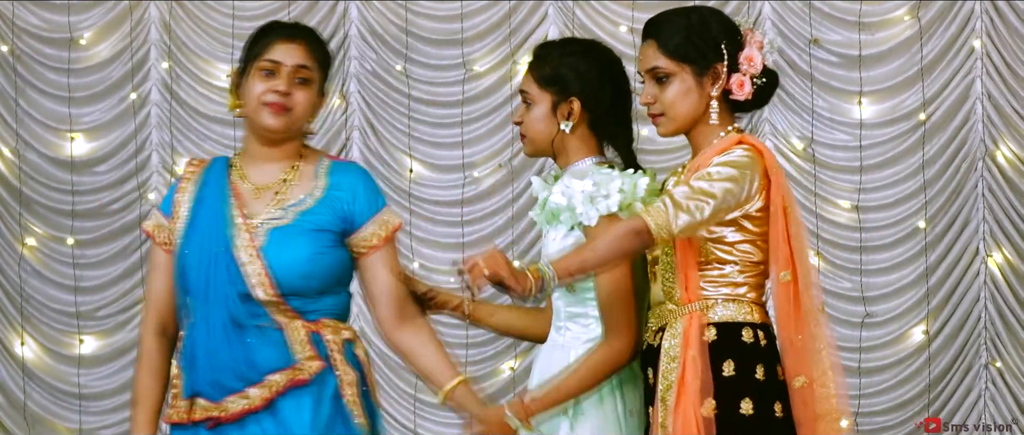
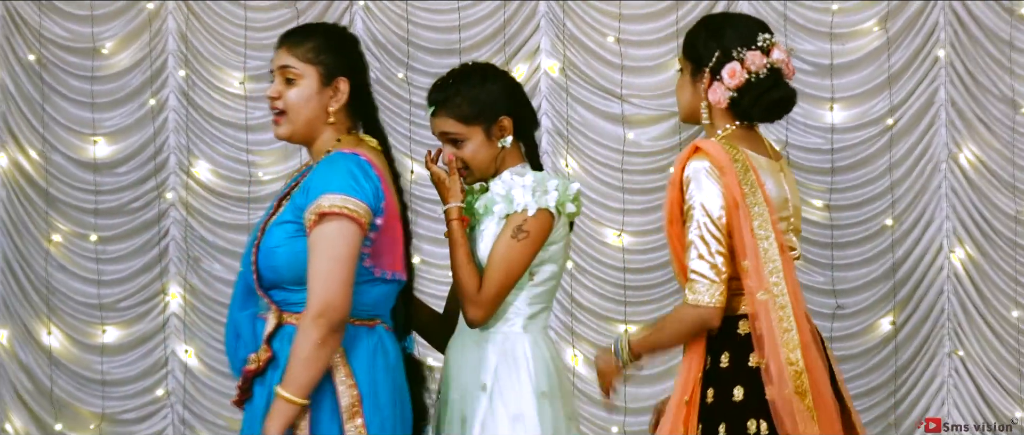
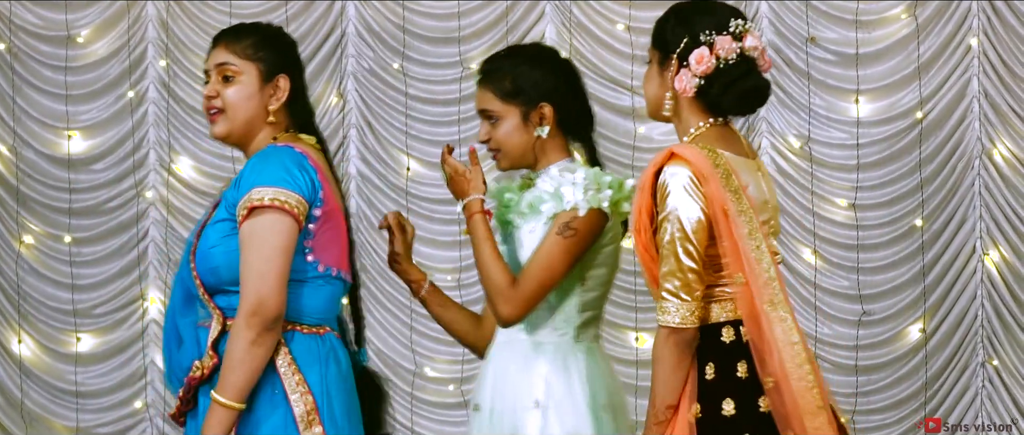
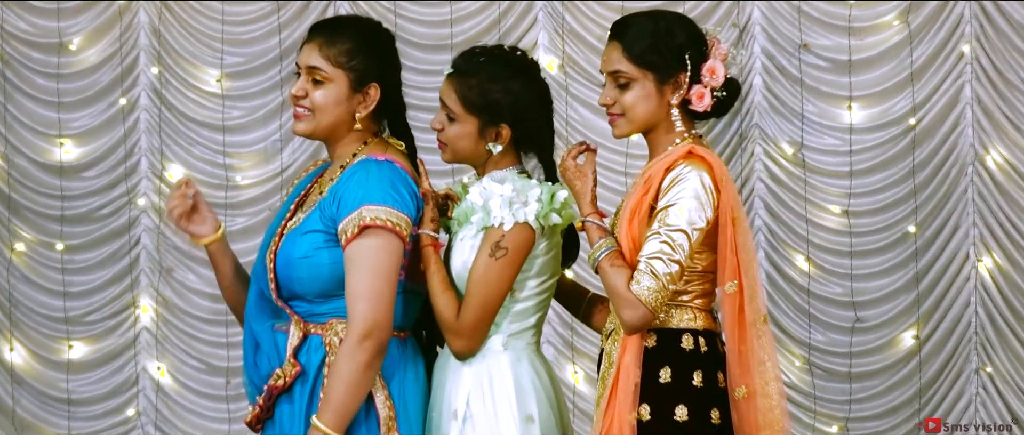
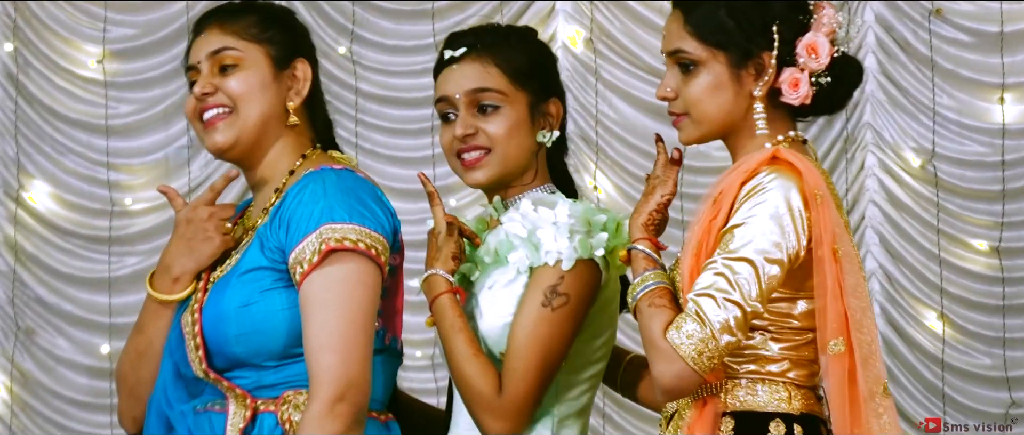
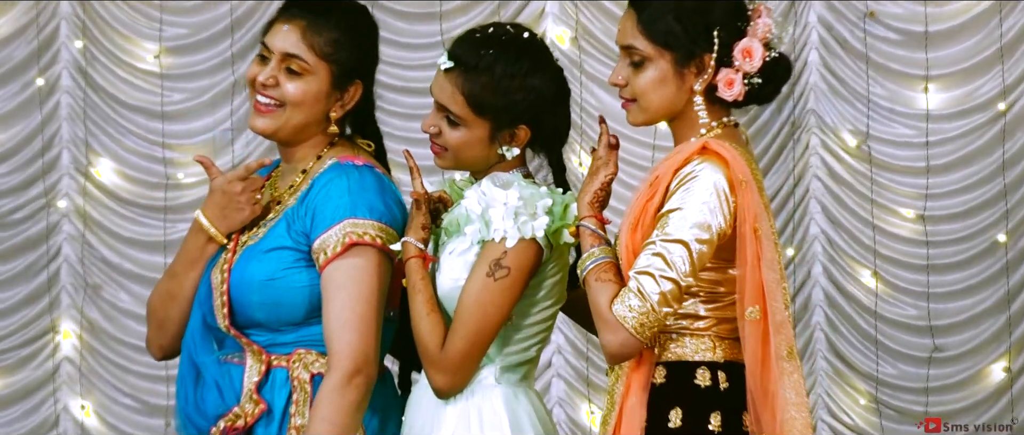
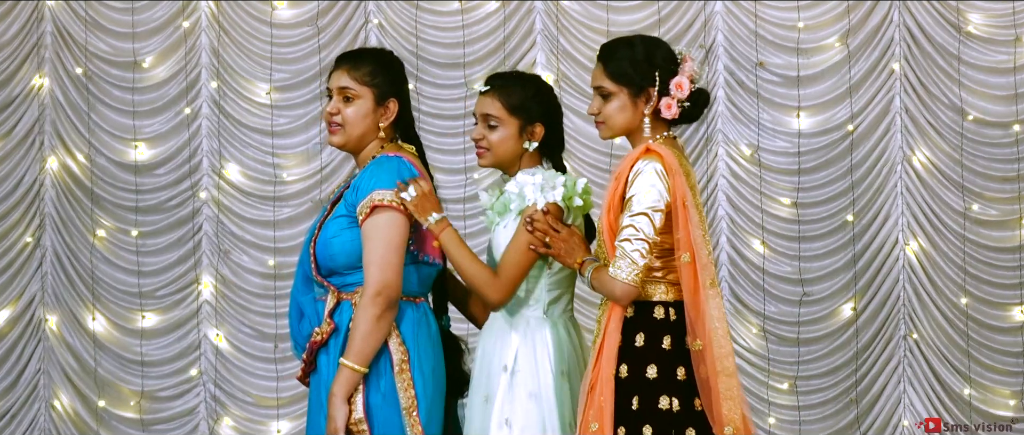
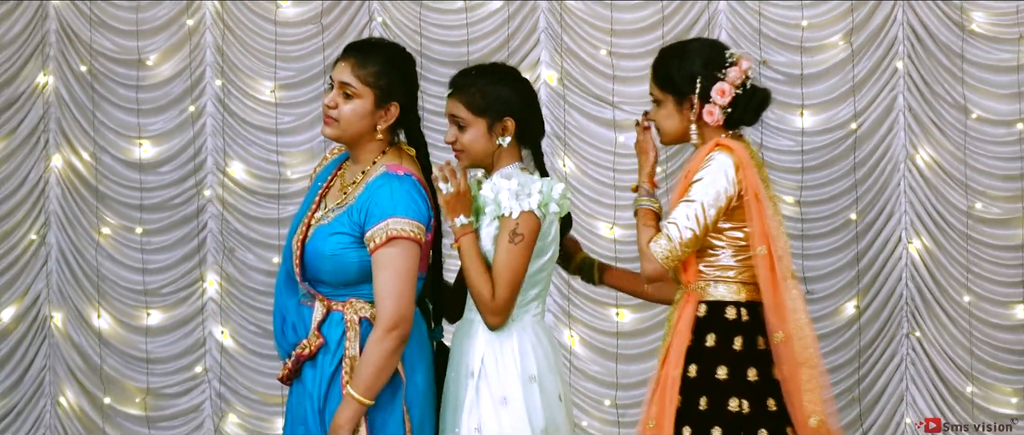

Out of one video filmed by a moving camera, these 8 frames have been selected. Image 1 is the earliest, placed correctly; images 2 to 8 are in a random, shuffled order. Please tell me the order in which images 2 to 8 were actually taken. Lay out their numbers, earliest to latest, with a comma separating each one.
3, 2, 8, 7, 4, 6, 5
